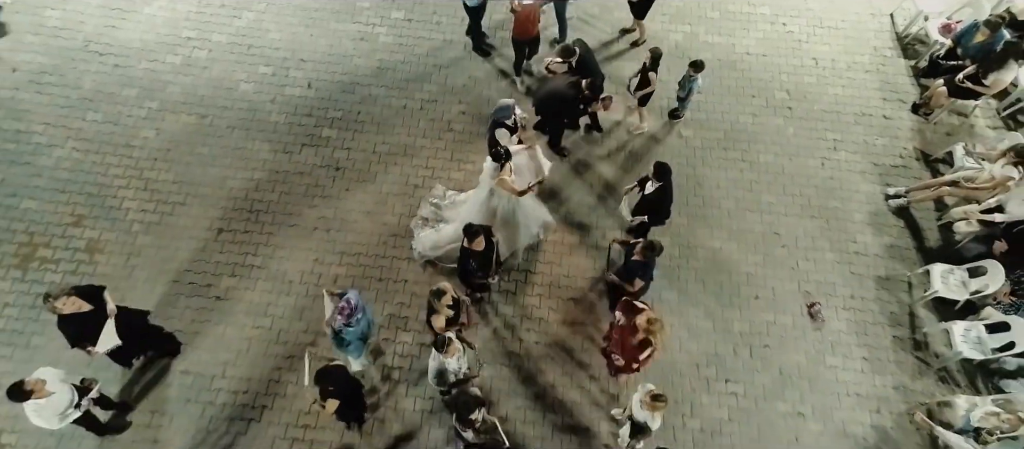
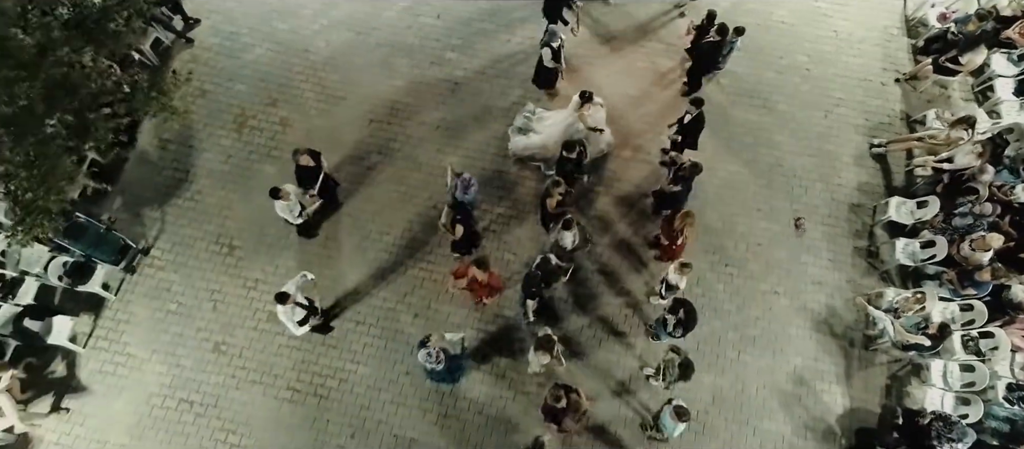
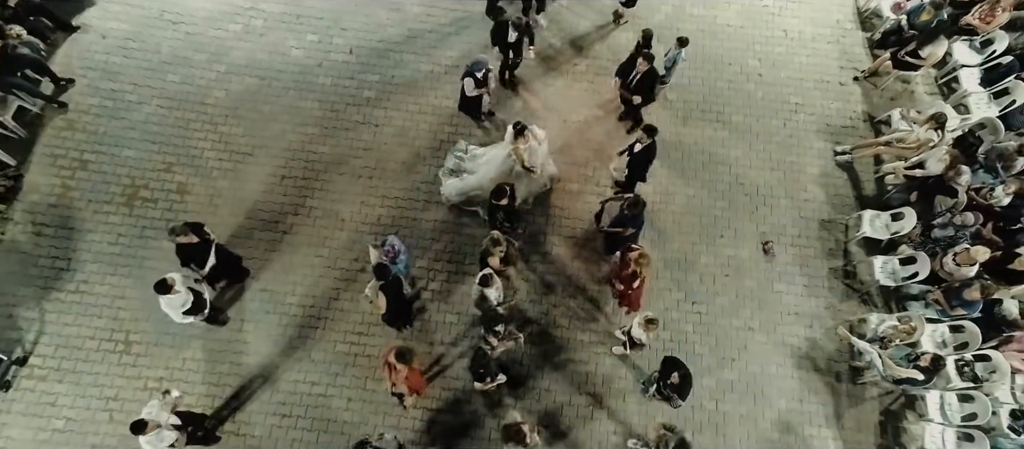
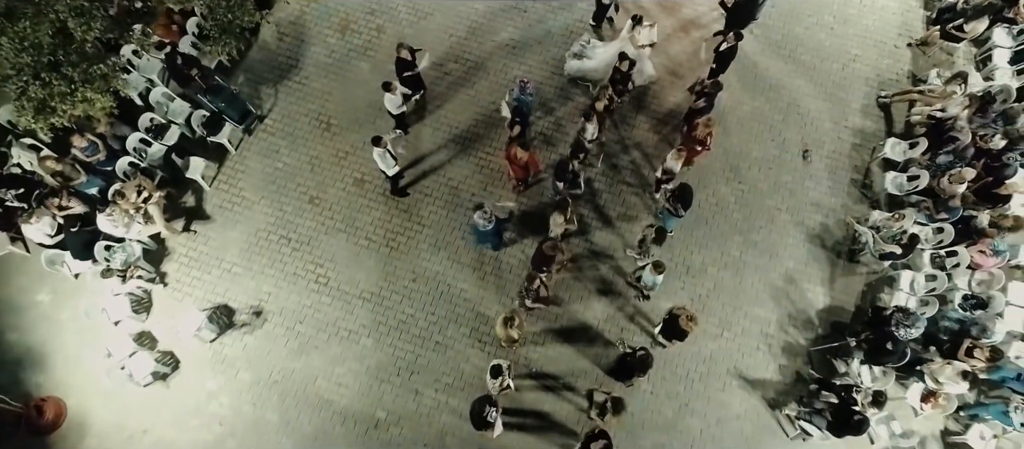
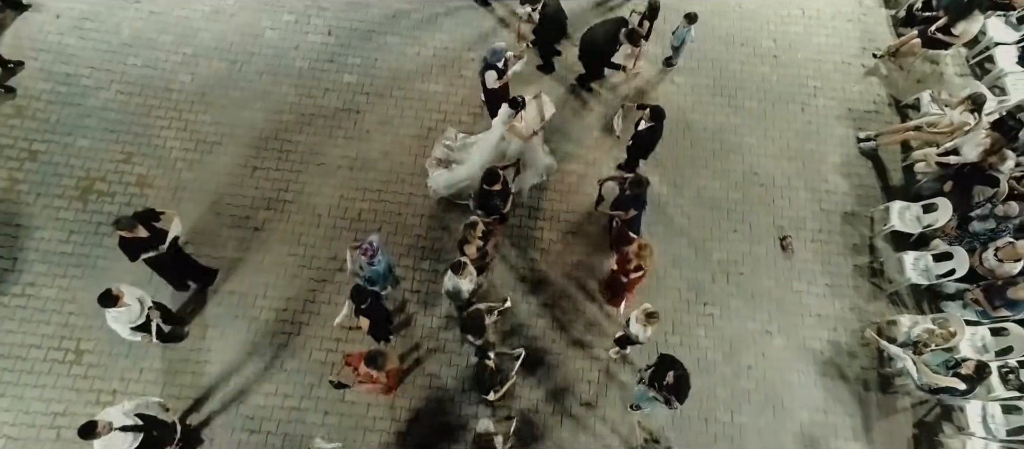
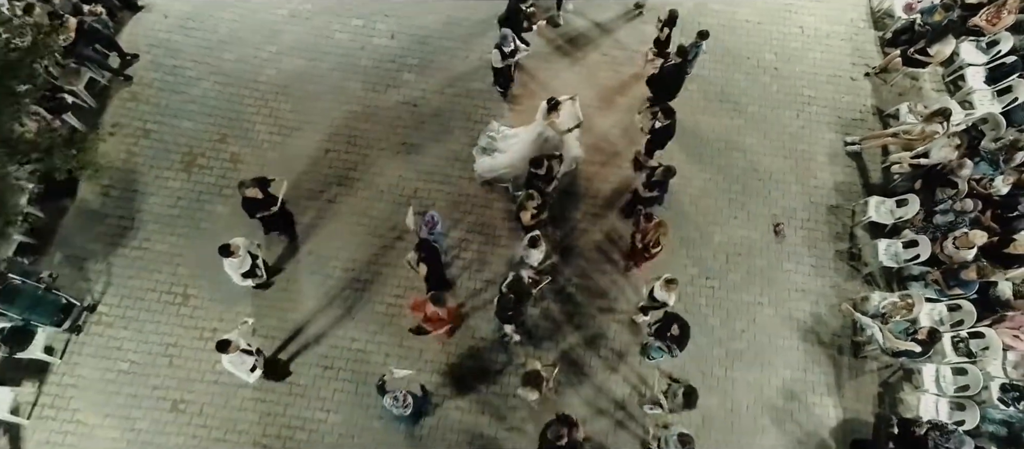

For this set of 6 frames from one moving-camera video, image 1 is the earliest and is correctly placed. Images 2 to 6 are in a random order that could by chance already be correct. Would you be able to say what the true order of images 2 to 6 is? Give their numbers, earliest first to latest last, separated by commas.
5, 3, 6, 2, 4
